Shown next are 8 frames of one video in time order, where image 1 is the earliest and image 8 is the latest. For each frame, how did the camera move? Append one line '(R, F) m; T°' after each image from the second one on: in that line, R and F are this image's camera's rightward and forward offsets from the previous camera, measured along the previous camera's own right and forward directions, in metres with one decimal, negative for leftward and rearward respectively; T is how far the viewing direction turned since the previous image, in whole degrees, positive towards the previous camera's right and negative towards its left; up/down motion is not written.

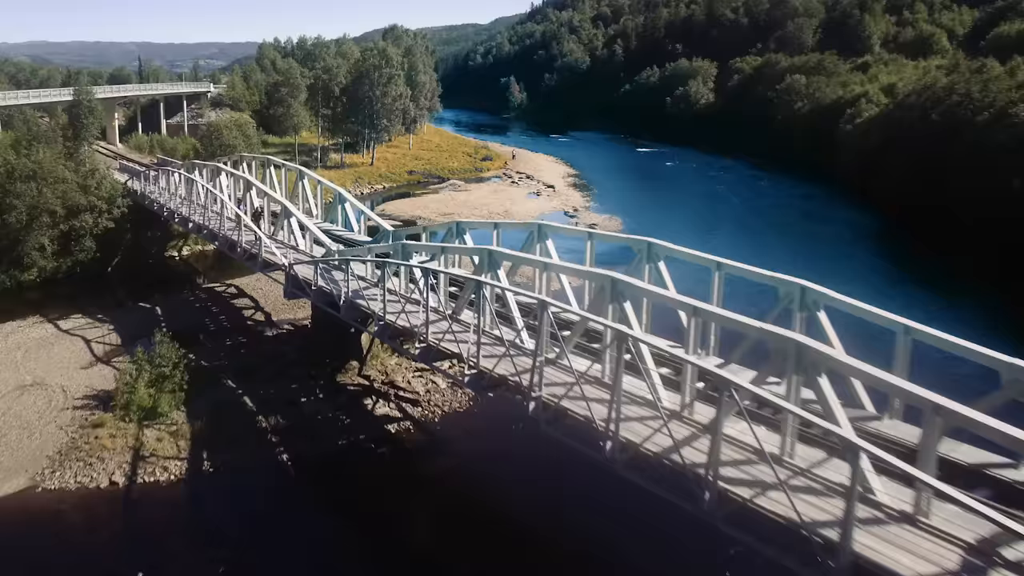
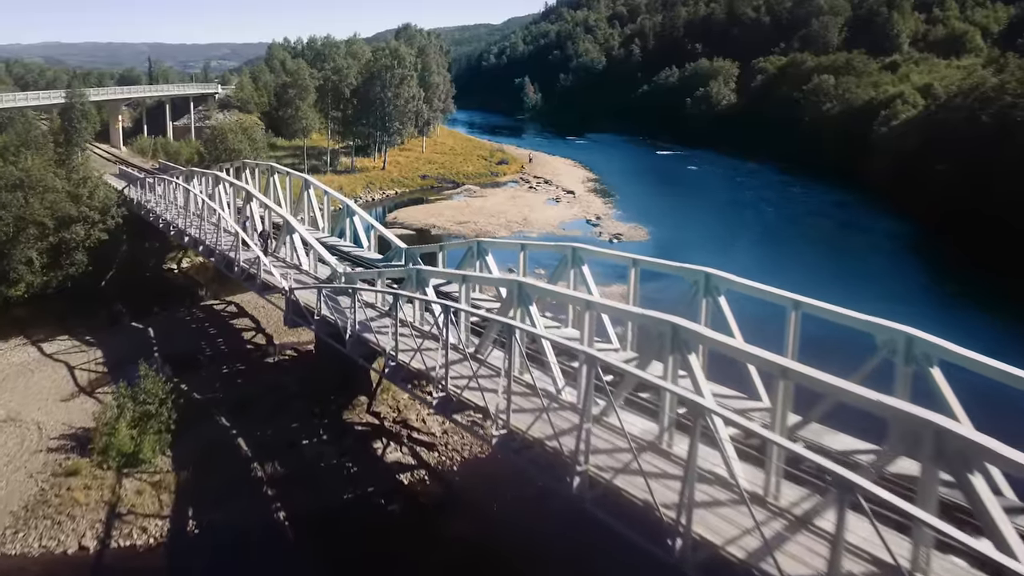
(-0.3, +2.3) m; -1°
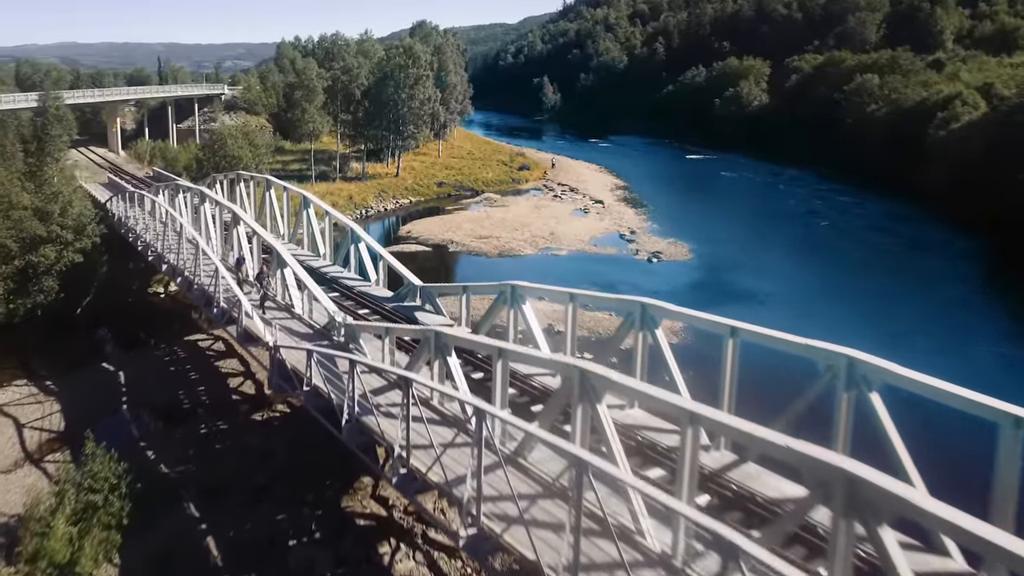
(-0.5, +3.8) m; -1°
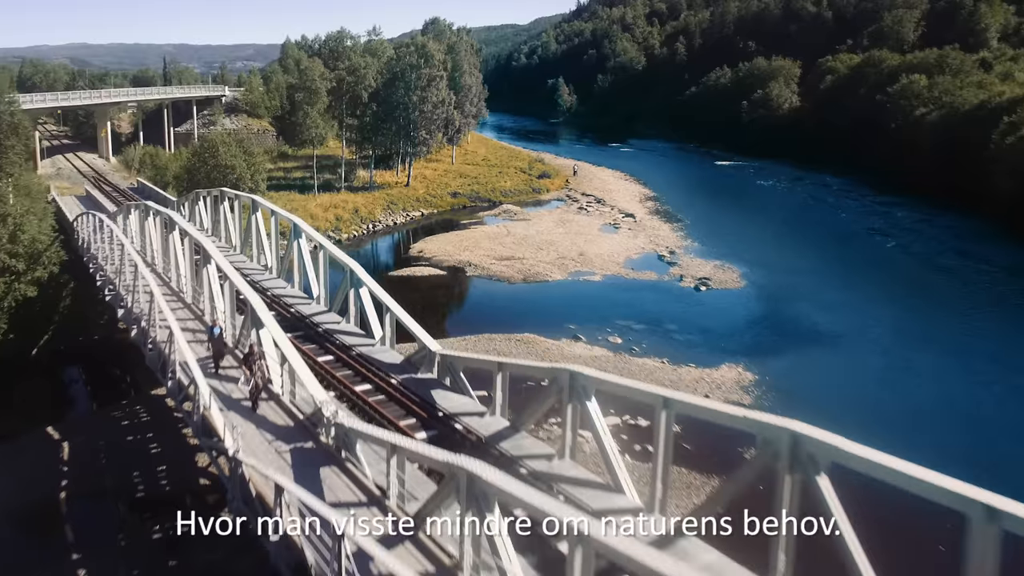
(-0.6, +4.2) m; -1°
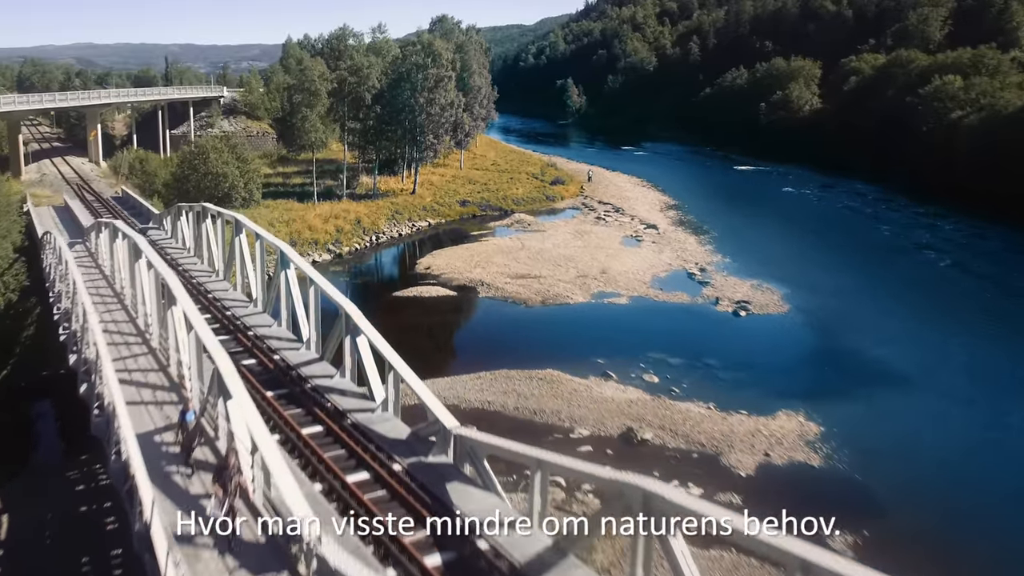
(-0.4, +2.8) m; 0°
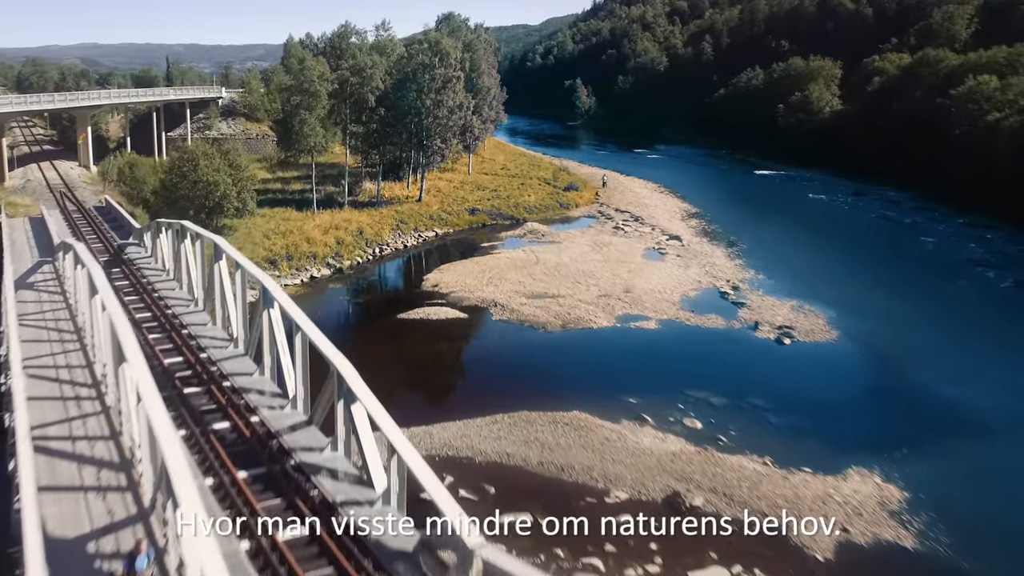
(-0.4, +2.6) m; 0°
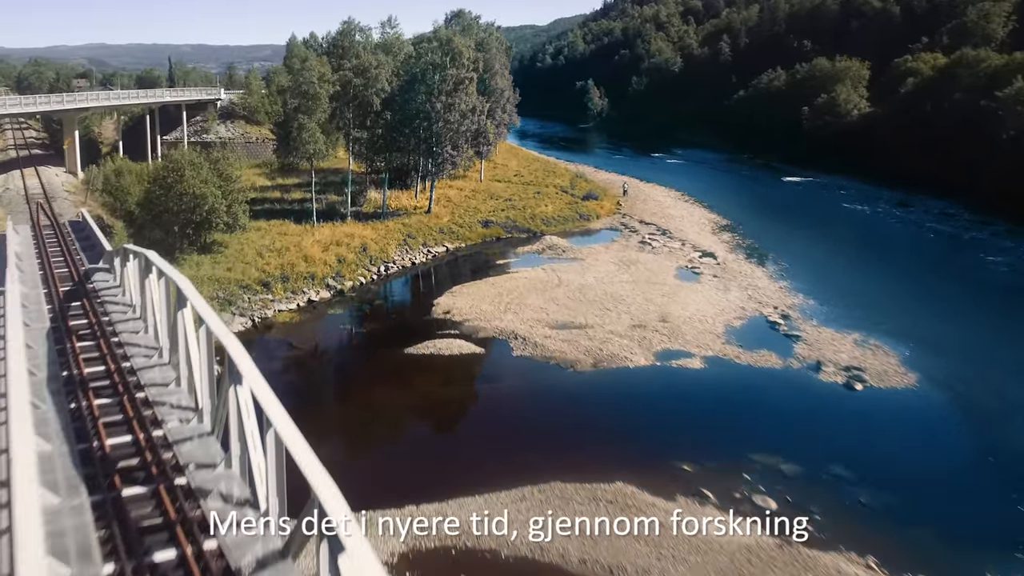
(-0.5, +3.2) m; 0°
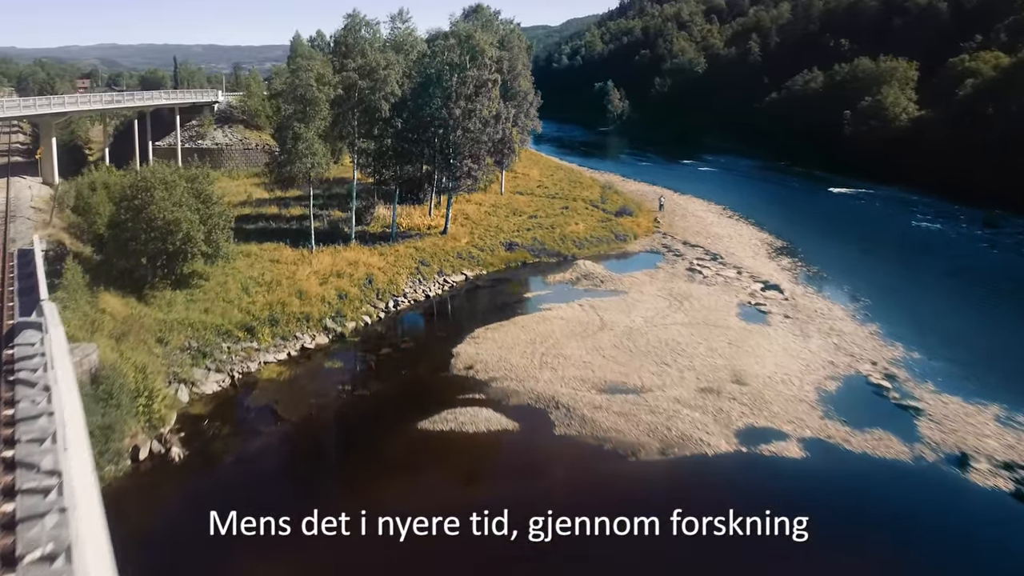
(-0.7, +4.8) m; -1°
